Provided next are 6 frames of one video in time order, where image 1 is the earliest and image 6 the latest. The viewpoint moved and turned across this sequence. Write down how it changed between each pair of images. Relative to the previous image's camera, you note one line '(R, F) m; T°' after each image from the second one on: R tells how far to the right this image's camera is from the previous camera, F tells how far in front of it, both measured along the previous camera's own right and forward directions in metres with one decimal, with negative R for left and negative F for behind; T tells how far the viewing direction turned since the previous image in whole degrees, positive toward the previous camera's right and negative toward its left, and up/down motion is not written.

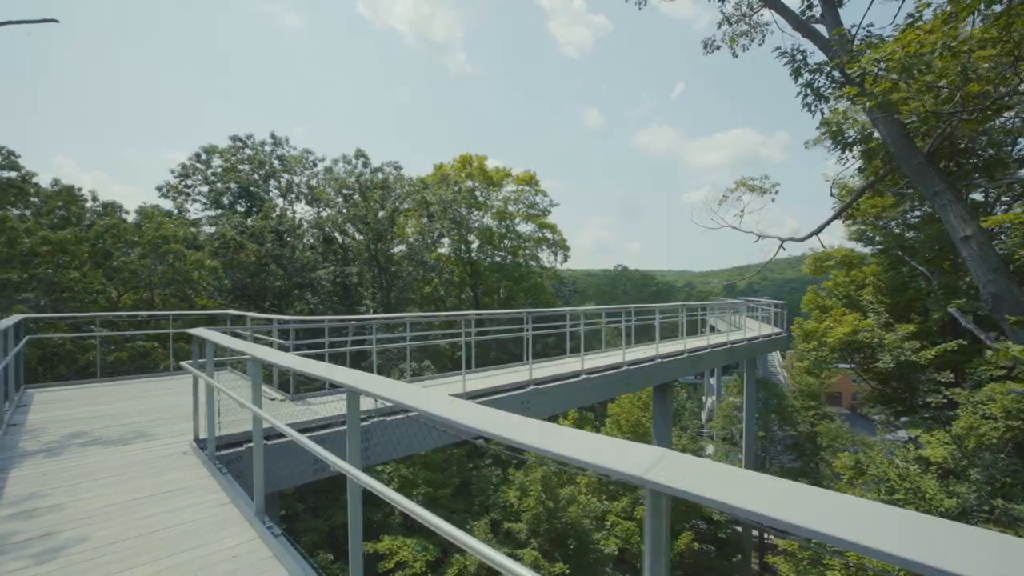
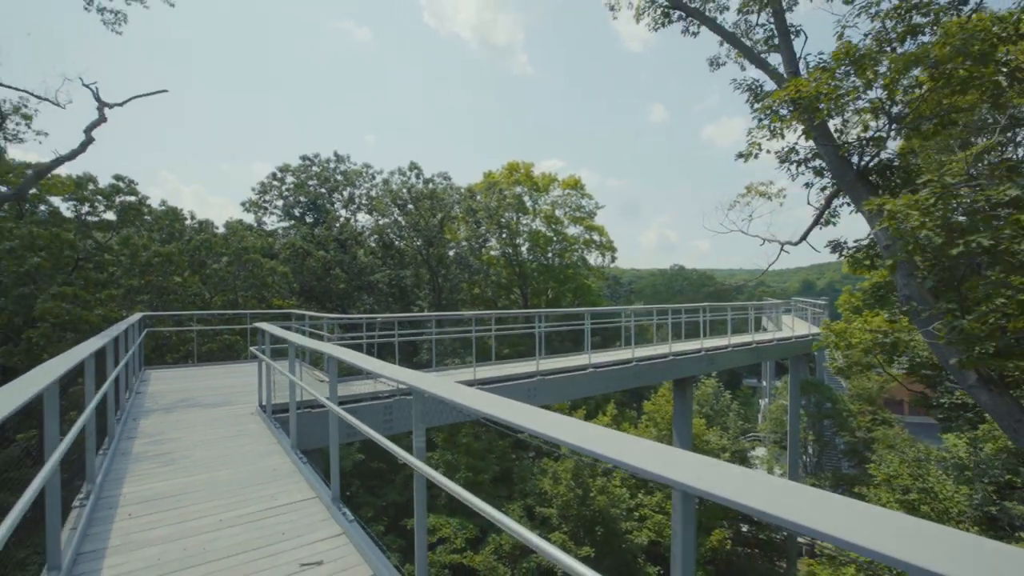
(+1.0, -1.2) m; -7°
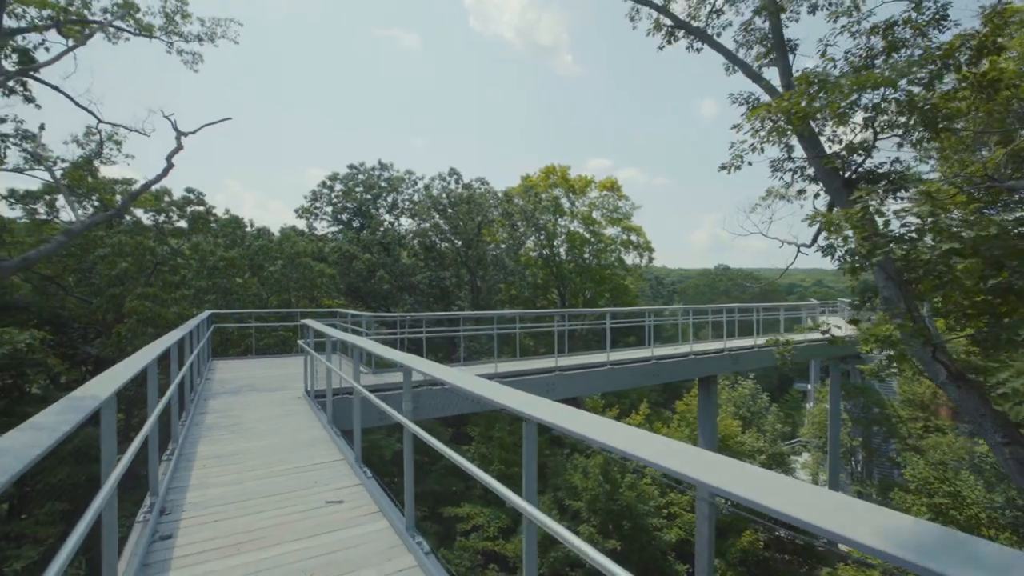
(+0.5, -0.7) m; -5°
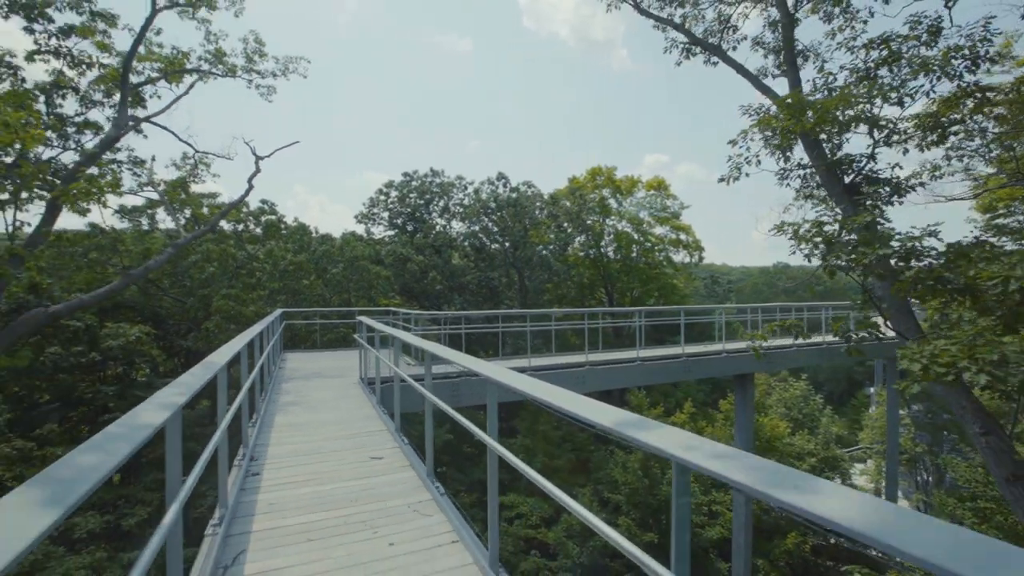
(+0.5, -0.8) m; -6°
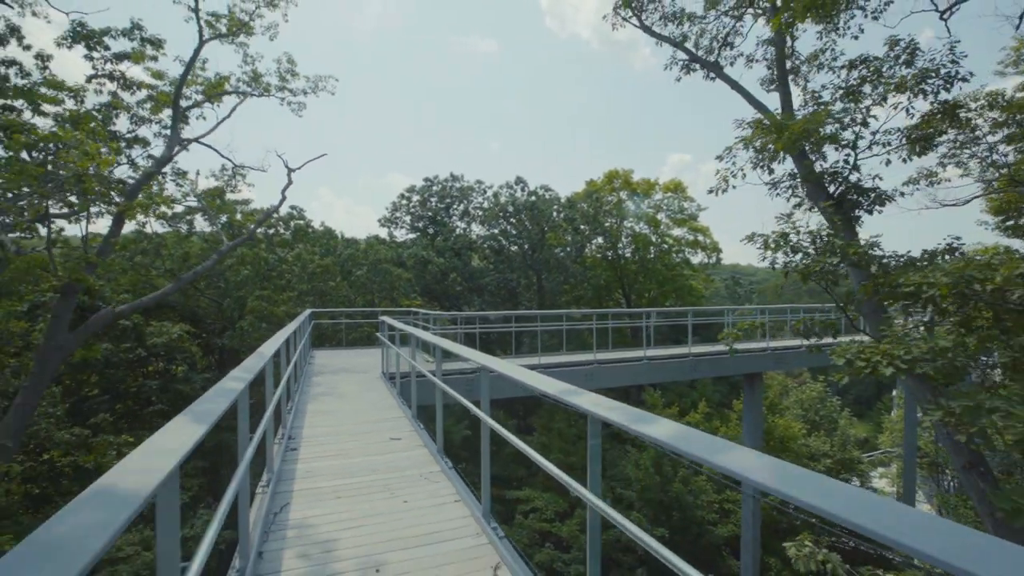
(+0.2, -0.7) m; -3°
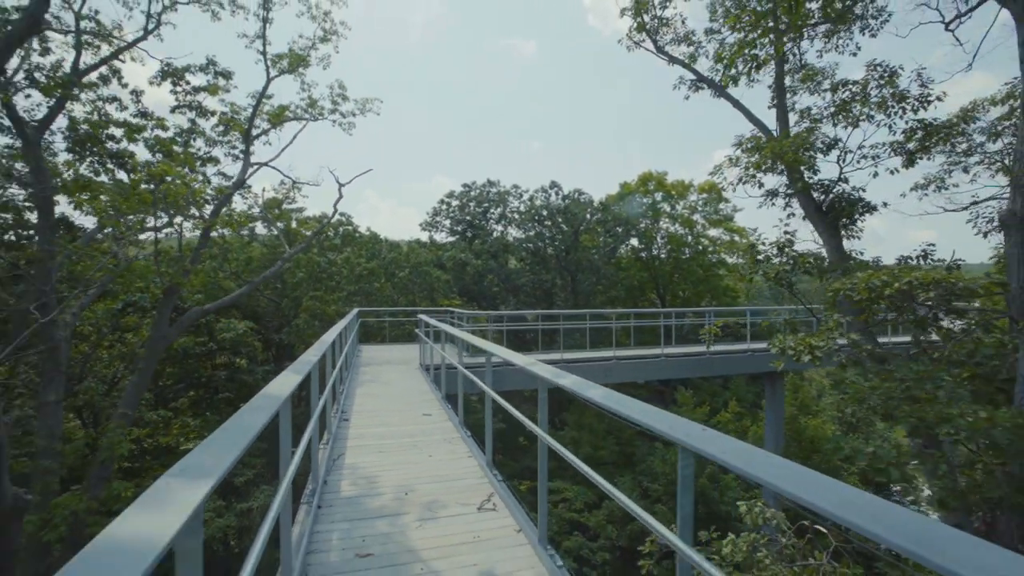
(+0.4, -1.1) m; -5°
